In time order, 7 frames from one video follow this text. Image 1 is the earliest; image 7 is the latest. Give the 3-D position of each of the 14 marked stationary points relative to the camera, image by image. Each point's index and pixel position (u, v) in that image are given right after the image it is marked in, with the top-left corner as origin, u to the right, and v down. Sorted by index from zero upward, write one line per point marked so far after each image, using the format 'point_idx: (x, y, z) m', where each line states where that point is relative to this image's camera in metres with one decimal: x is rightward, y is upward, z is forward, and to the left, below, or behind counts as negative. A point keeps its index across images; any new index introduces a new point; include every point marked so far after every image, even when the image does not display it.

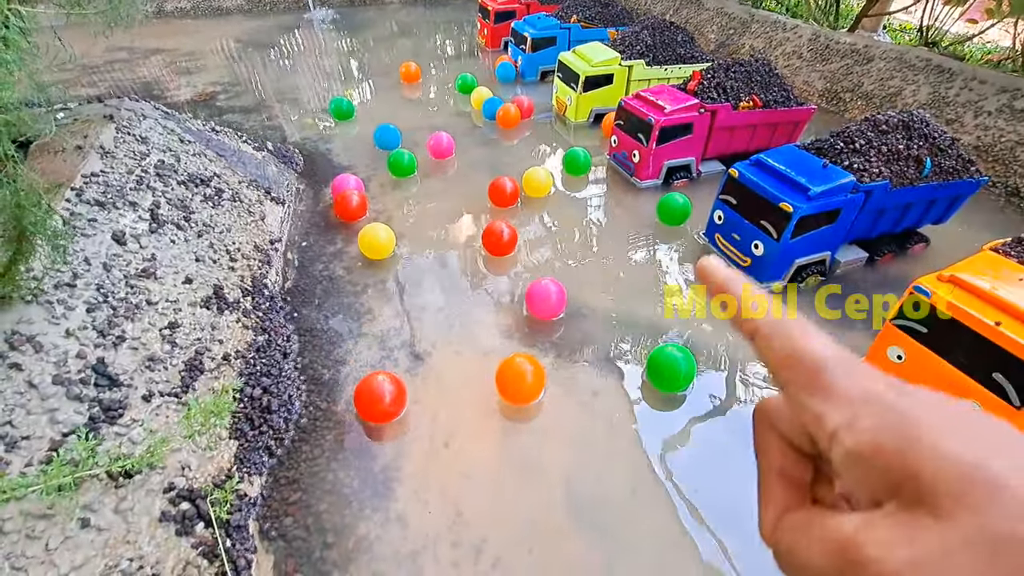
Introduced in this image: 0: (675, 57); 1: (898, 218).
0: (+1.8, +2.6, +5.5) m
1: (+2.8, +0.5, +3.6) m
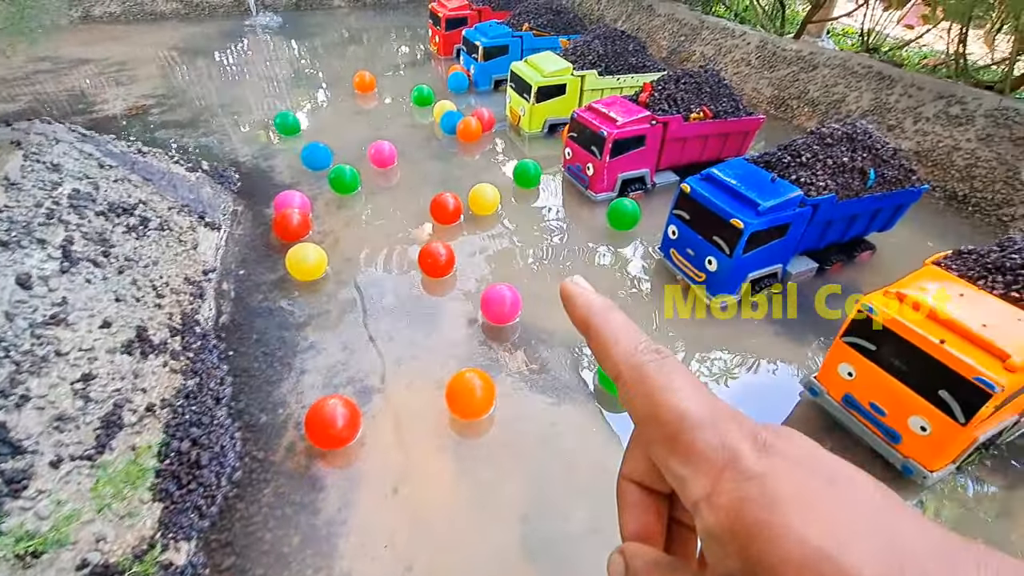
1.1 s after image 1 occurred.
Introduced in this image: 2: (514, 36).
0: (+1.3, +2.5, +5.5) m
1: (+2.4, +0.4, +3.7) m
2: (0.0, +3.2, +6.4) m
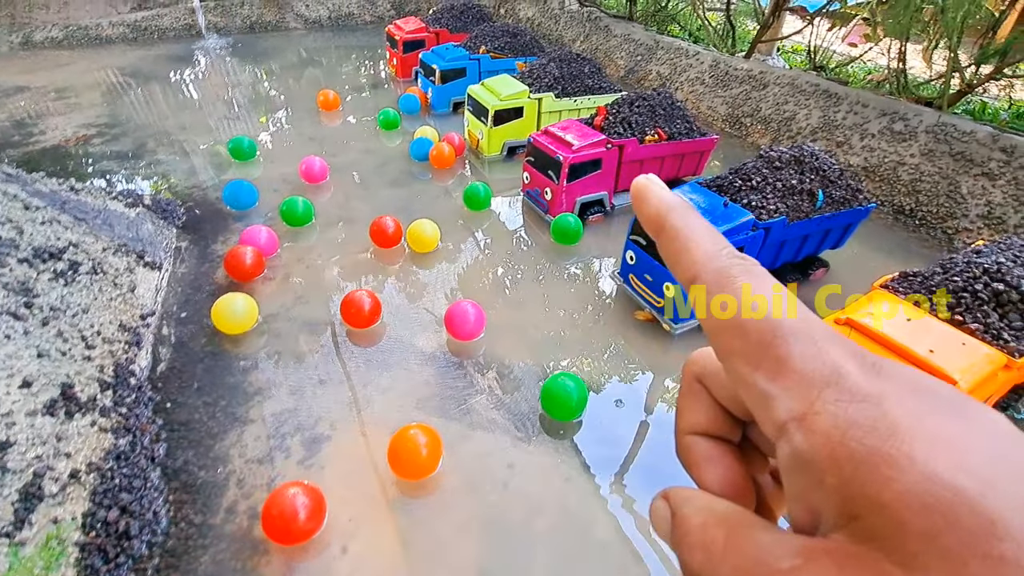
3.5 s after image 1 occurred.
0: (+0.8, +2.2, +5.5) m
1: (+2.1, +0.3, +3.7) m
2: (-0.5, +2.9, +6.3) m
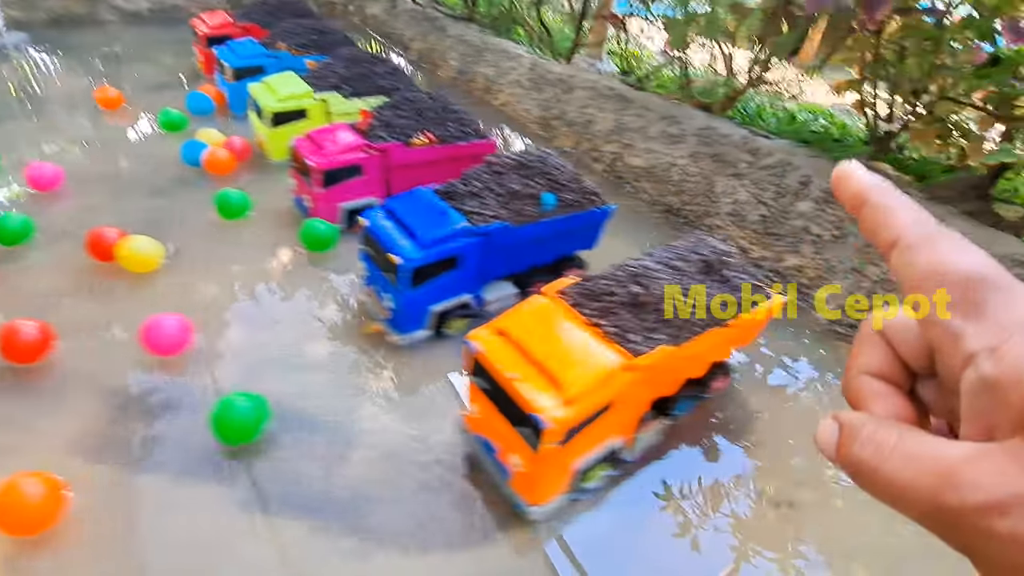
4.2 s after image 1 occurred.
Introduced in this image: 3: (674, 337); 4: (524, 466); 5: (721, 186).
0: (-1.5, +2.1, +5.4) m
1: (+0.2, +0.3, +3.8) m
2: (-2.9, +2.7, +6.0) m
3: (+0.8, -0.3, +2.5) m
4: (+0.1, -0.9, +2.5) m
5: (+2.0, +1.0, +4.7) m
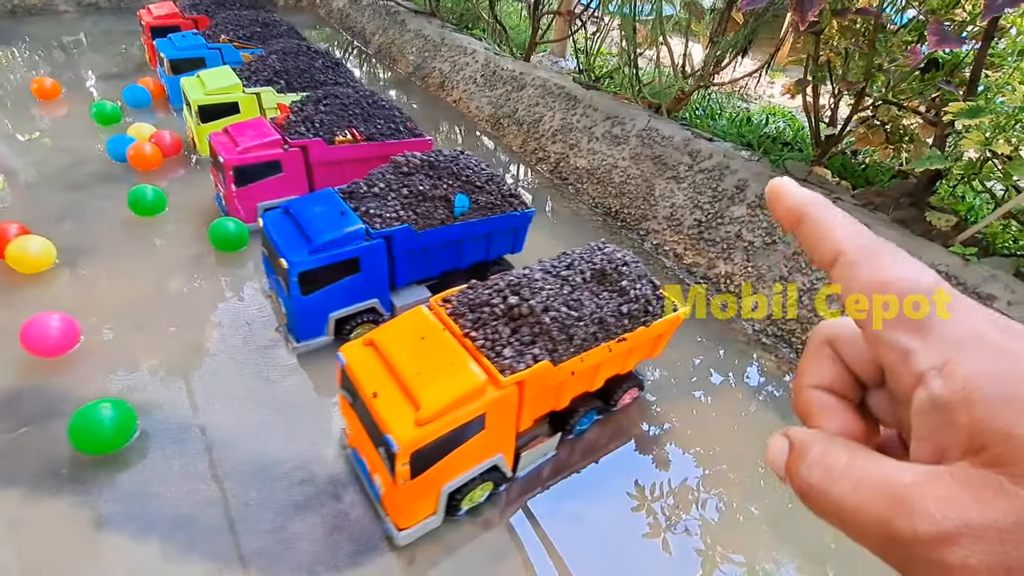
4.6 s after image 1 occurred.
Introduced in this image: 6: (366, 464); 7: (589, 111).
0: (-2.1, +2.1, +5.2) m
1: (-0.4, +0.2, +3.6) m
2: (-3.5, +2.8, +5.8) m
3: (+0.2, -0.3, +2.4) m
4: (-0.6, -0.9, +2.3) m
5: (+1.4, +0.9, +4.6) m
6: (-0.7, -0.8, +2.4) m
7: (+0.9, +2.0, +5.5) m
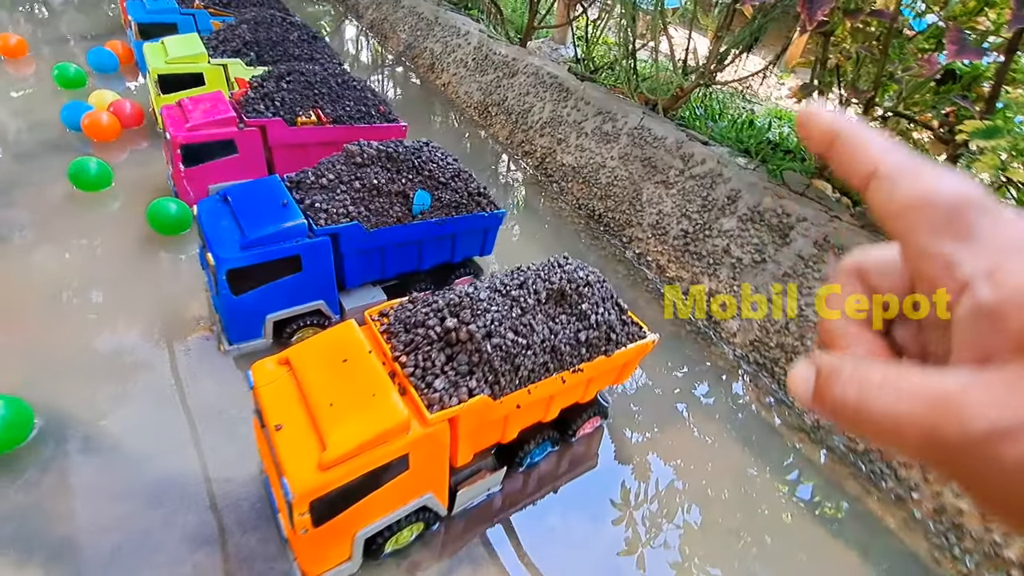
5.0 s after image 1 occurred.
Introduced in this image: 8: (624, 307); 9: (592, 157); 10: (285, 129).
0: (-2.2, +2.2, +4.8) m
1: (-0.7, +0.2, +3.3) m
2: (-3.6, +3.0, +5.4) m
3: (-0.1, -0.4, +2.1) m
4: (-0.9, -1.0, +2.0) m
5: (+1.2, +0.8, +4.3) m
6: (-1.0, -0.9, +2.1) m
7: (+0.7, +1.9, +5.2) m
8: (+0.5, -0.1, +2.4) m
9: (+0.8, +1.3, +4.8) m
10: (-1.7, +1.2, +3.9) m
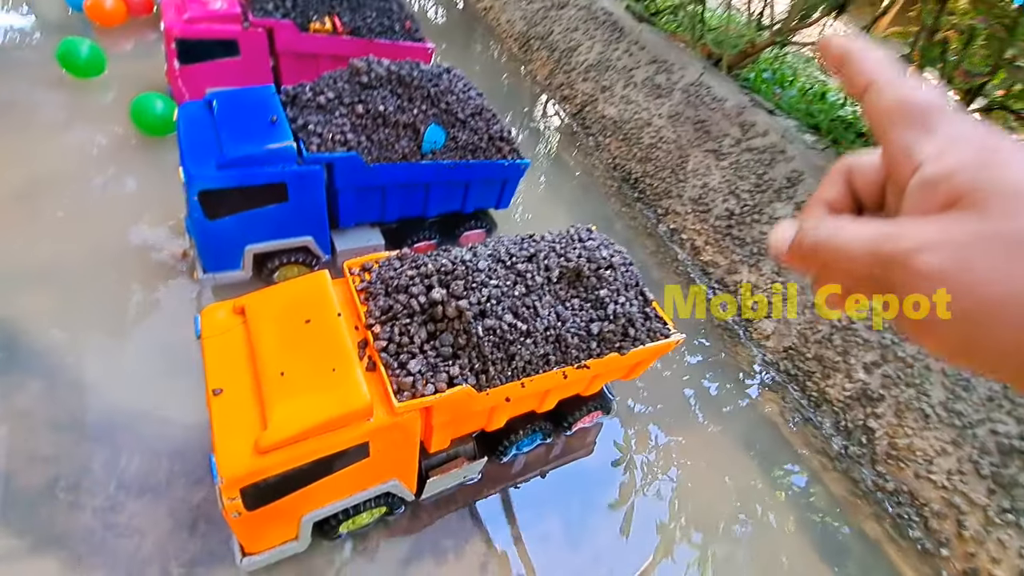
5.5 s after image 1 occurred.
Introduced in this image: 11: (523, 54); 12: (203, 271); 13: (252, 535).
0: (-1.7, +2.9, +4.3) m
1: (-0.6, +0.5, +2.9) m
2: (-3.0, +3.8, +4.8) m
3: (-0.1, -0.3, +1.7) m
4: (-1.0, -0.8, +1.8) m
5: (+1.4, +0.9, +3.8) m
6: (-1.1, -0.6, +1.9) m
7: (+1.1, +2.2, +4.6) m
8: (+0.6, 0.0, +2.1) m
9: (+1.1, +1.5, +4.2) m
10: (-1.5, +1.7, +3.4) m
11: (+0.1, +2.5, +5.3) m
12: (-1.6, +0.1, +2.7) m
13: (-0.9, -0.8, +1.7) m
